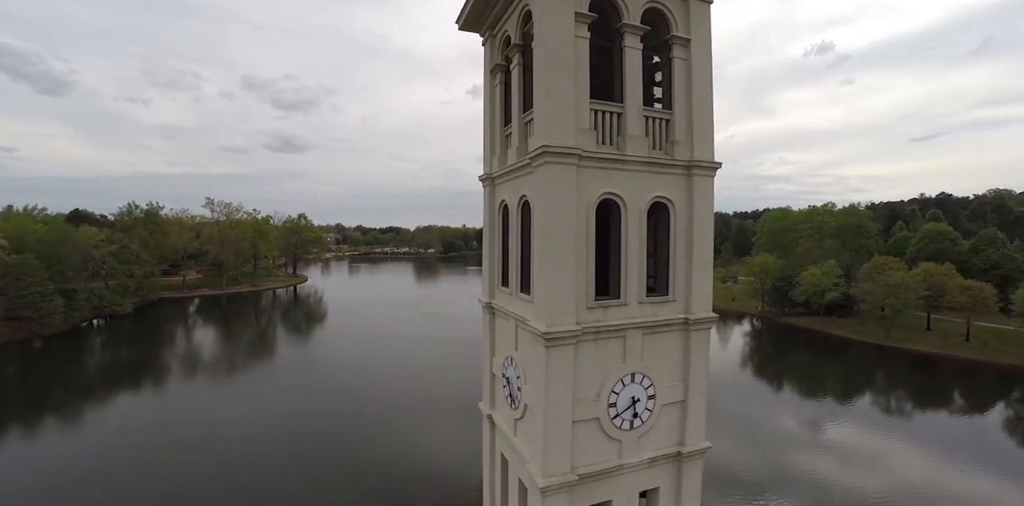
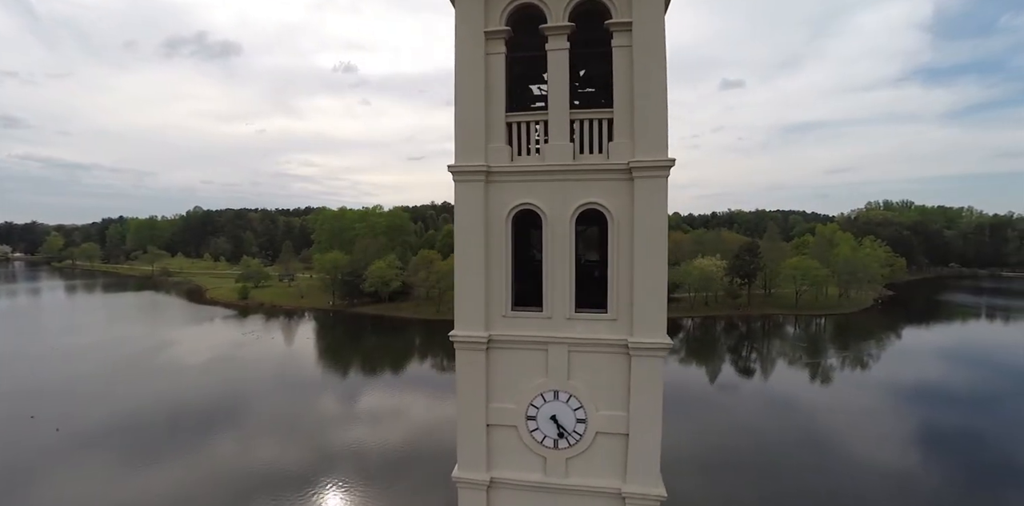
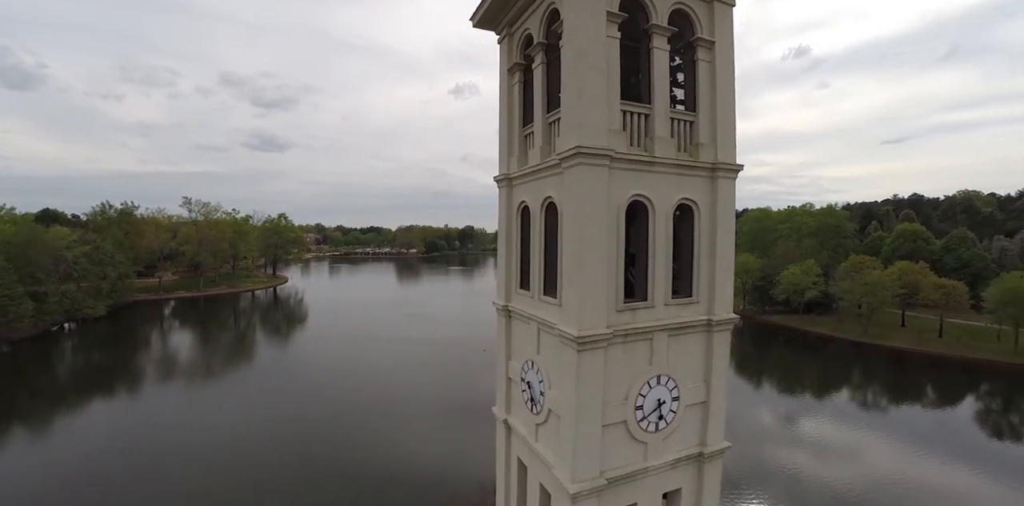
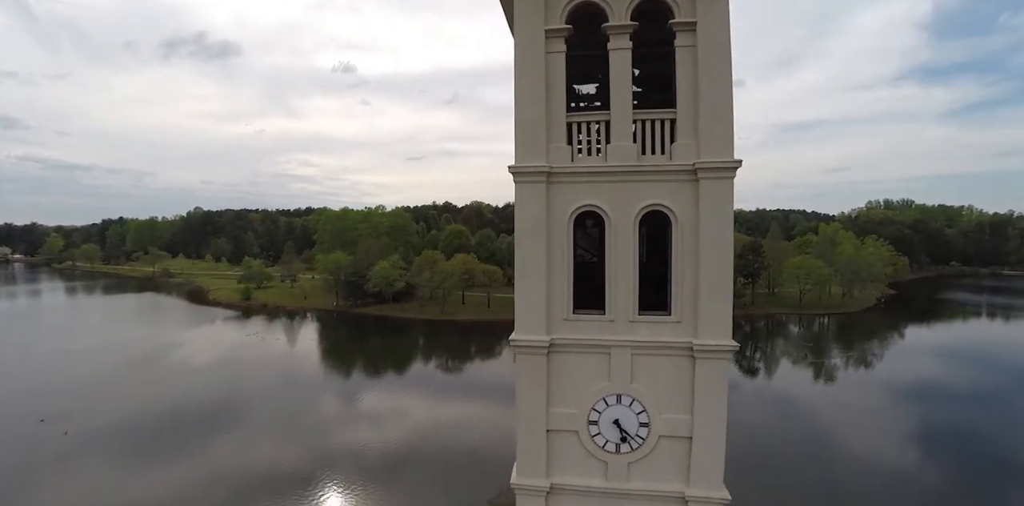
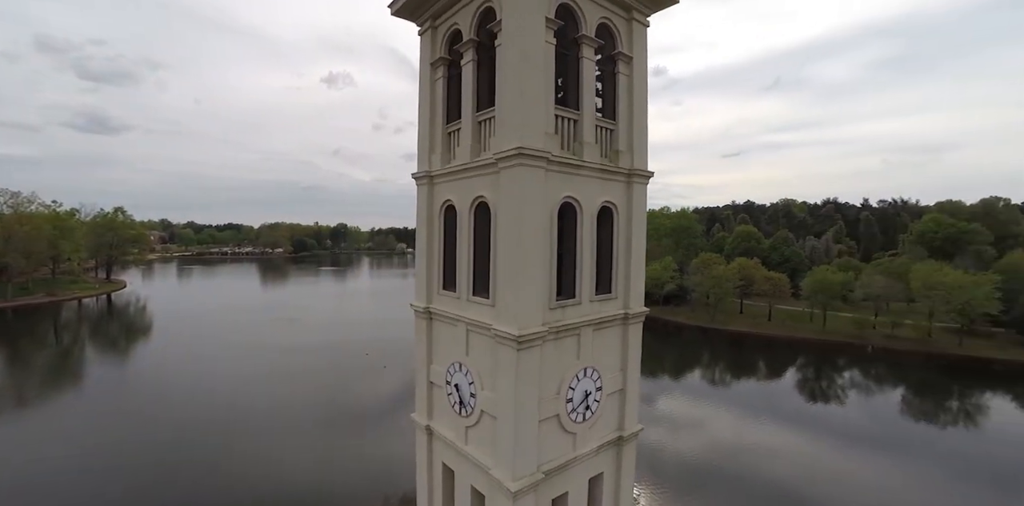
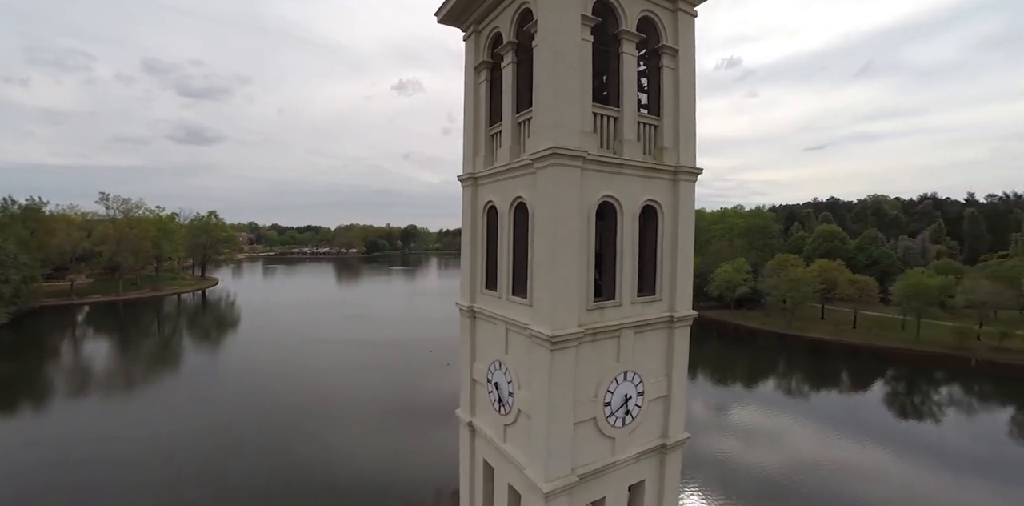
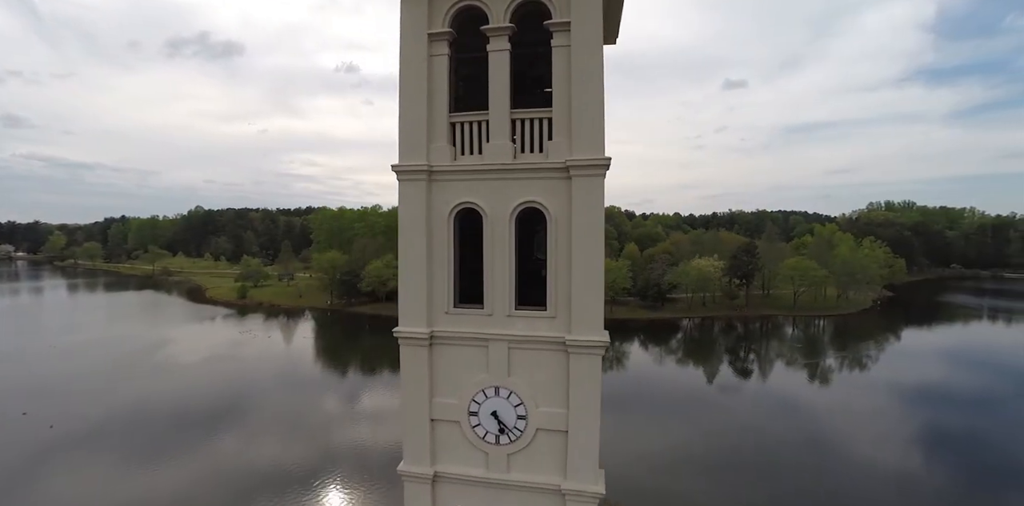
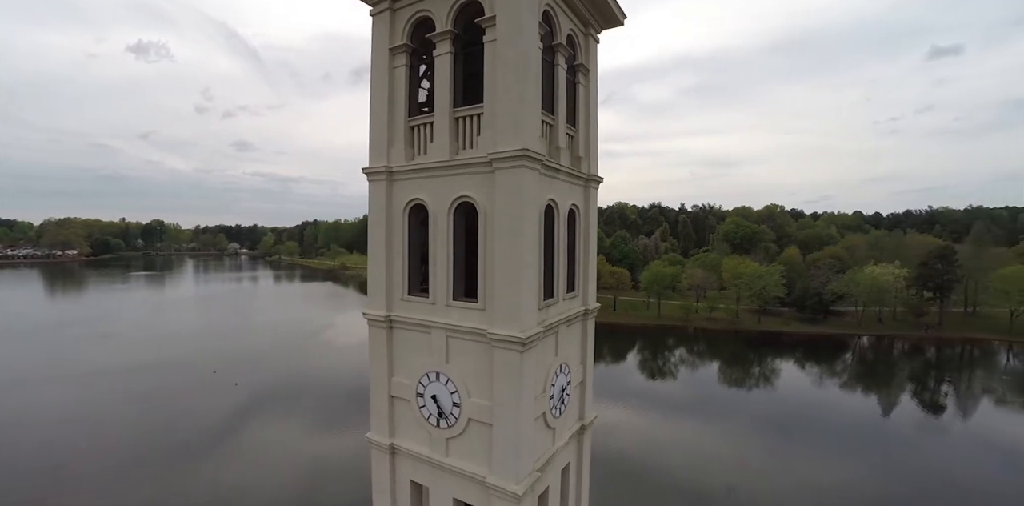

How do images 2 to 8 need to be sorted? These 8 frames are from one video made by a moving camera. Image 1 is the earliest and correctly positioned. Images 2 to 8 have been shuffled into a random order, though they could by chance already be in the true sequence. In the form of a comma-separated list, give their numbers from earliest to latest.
3, 6, 5, 8, 7, 2, 4
